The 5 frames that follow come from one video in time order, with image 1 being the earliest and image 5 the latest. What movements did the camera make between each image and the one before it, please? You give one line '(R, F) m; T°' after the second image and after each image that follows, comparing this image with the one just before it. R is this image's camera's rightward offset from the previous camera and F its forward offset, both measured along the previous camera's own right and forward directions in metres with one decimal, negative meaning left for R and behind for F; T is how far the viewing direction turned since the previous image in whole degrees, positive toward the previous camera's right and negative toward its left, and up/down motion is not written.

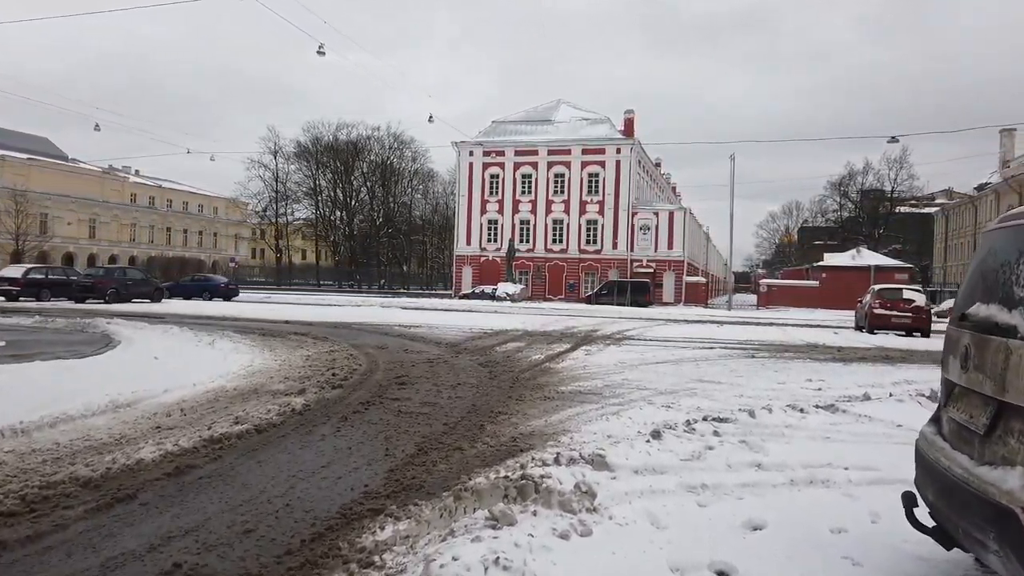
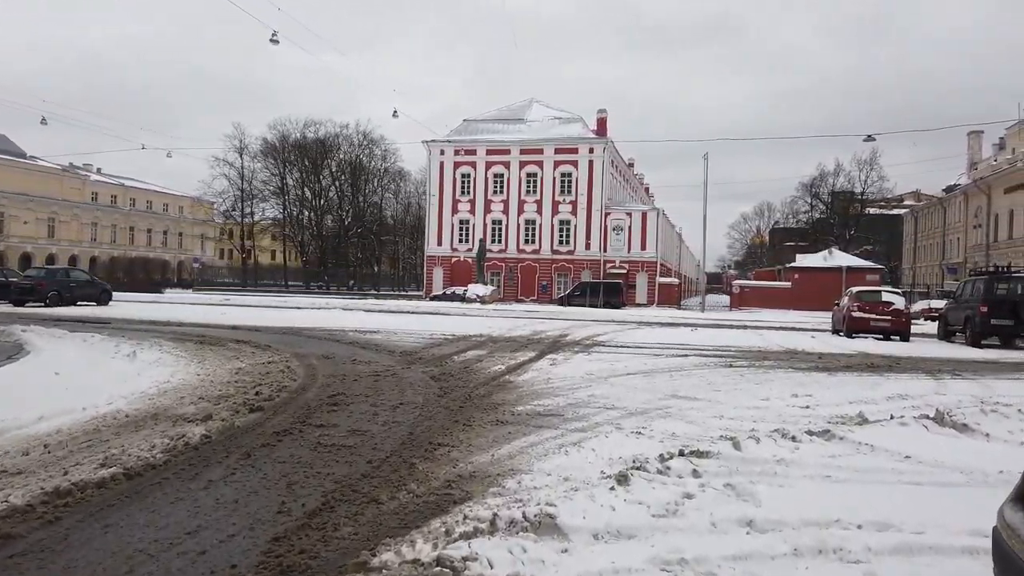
(+0.3, +1.2) m; +2°
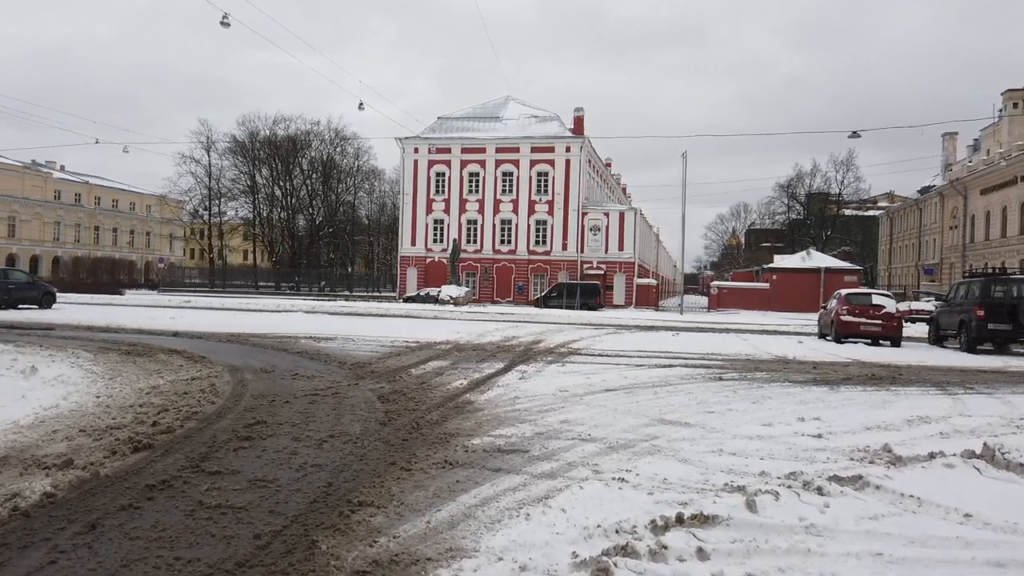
(+0.2, +1.5) m; +2°
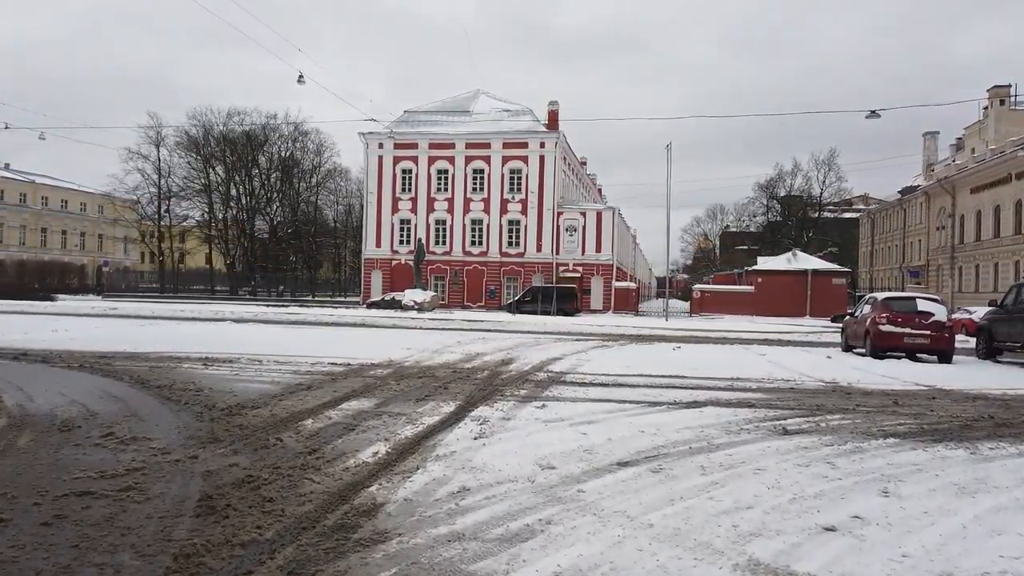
(+0.2, +4.3) m; +2°
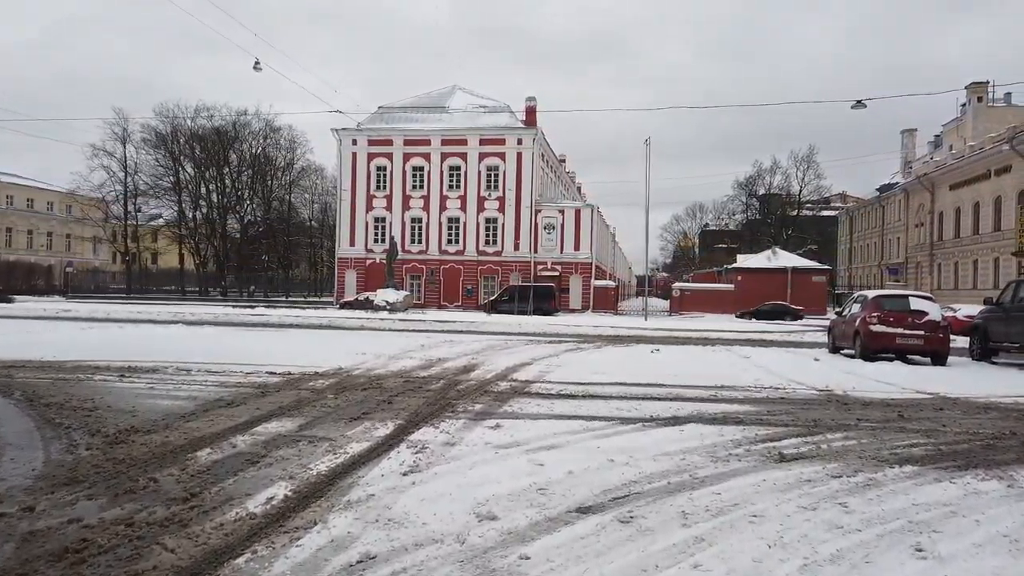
(+0.3, +1.3) m; +1°
